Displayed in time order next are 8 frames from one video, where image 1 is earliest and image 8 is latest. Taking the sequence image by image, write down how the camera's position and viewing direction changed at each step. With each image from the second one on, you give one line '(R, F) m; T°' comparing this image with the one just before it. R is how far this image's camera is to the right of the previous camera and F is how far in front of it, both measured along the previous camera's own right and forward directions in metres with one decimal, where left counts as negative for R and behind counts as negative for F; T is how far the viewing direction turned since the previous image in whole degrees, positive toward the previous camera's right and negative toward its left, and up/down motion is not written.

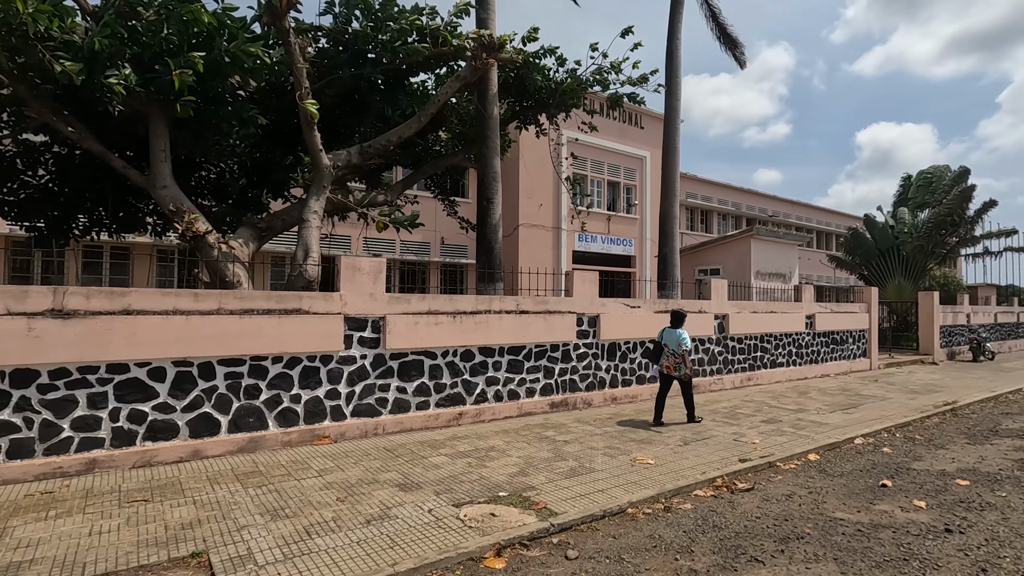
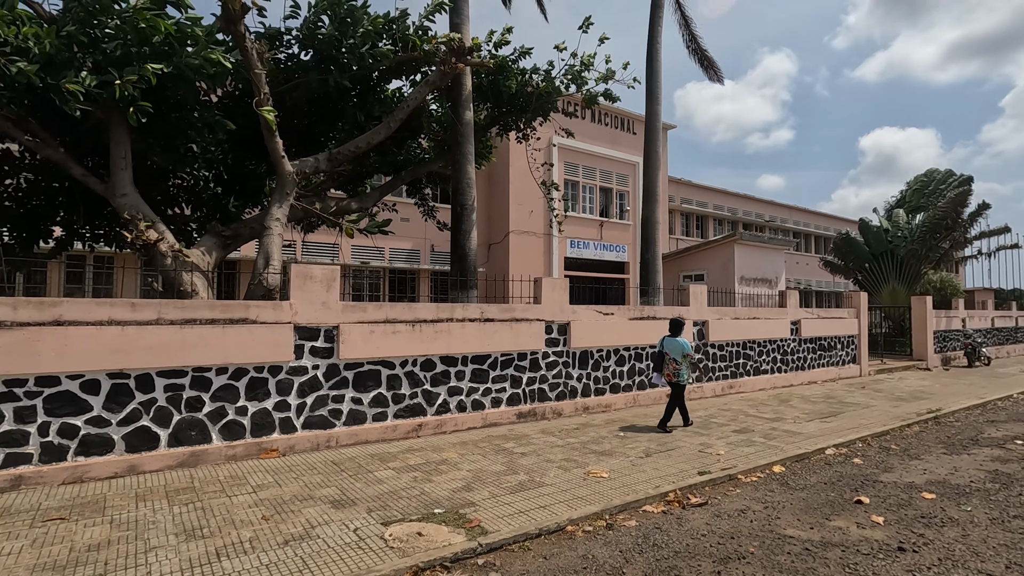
(+0.5, +0.2) m; 0°
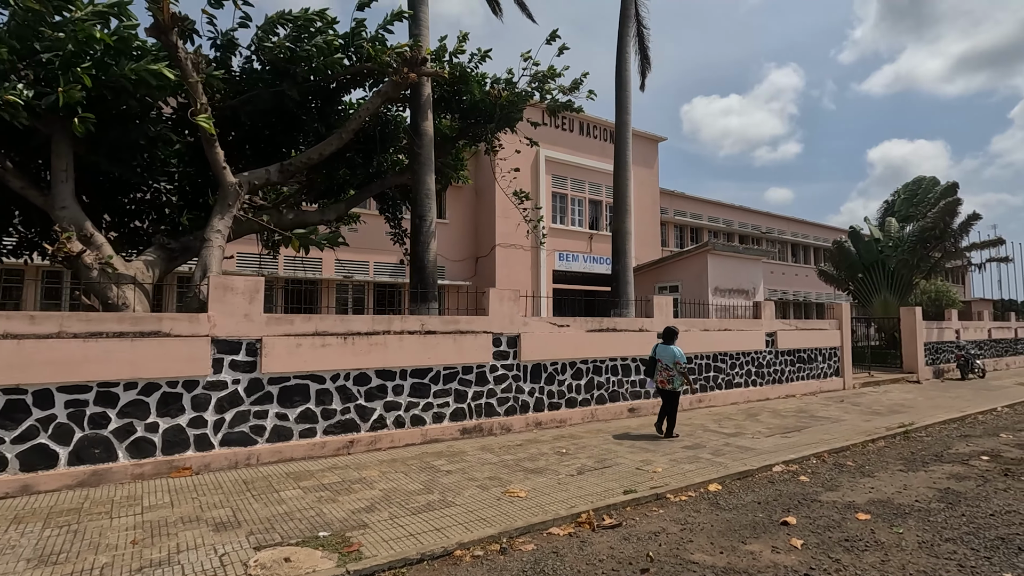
(+0.9, +0.2) m; -1°
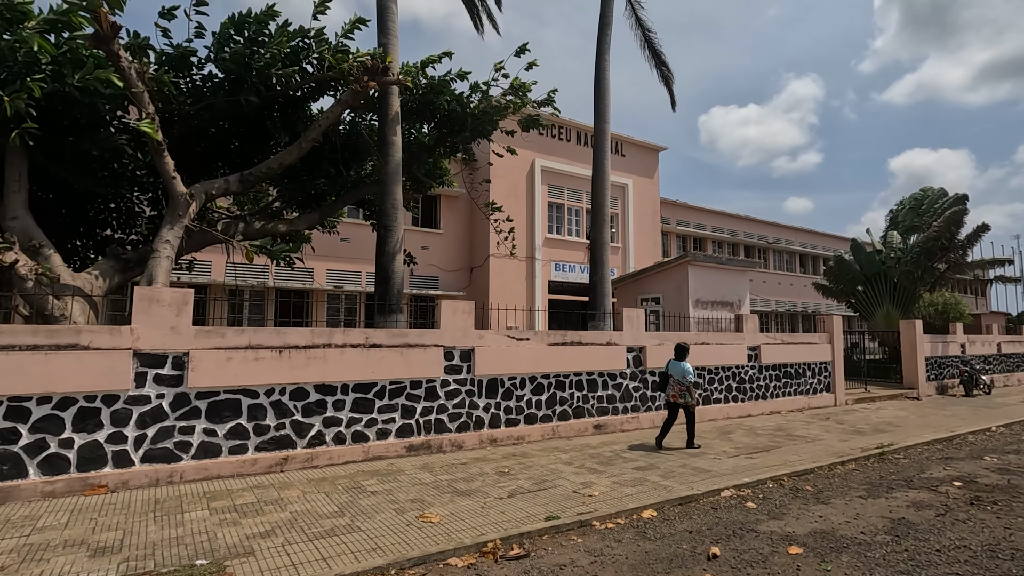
(+0.8, +0.2) m; -2°
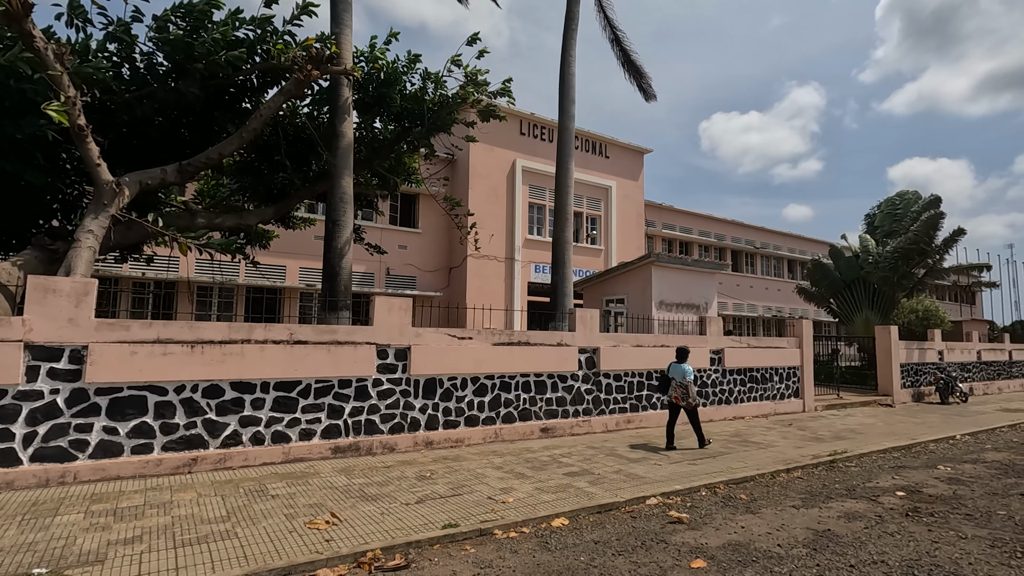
(+0.8, +0.3) m; 0°
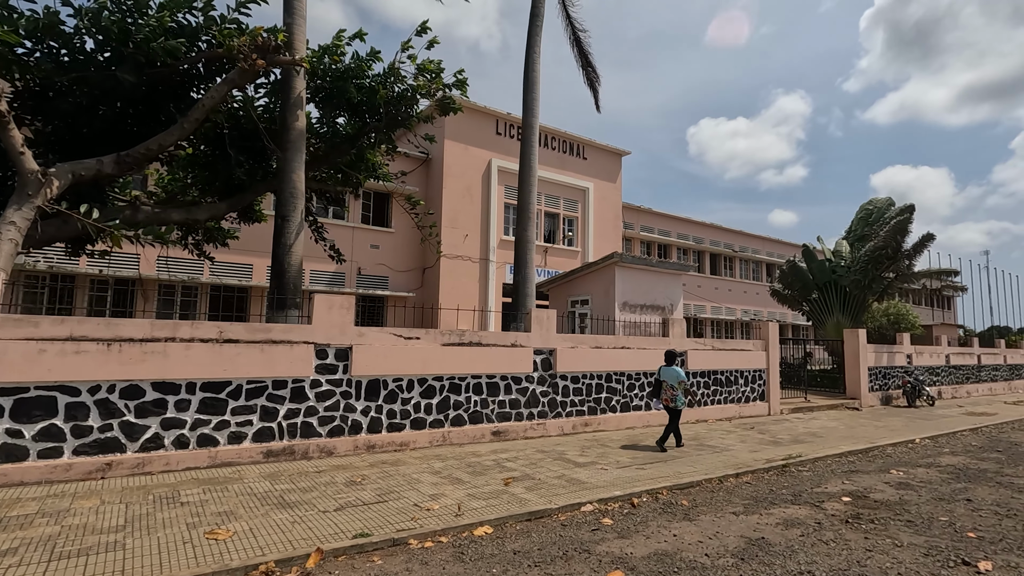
(+0.5, +0.2) m; +1°
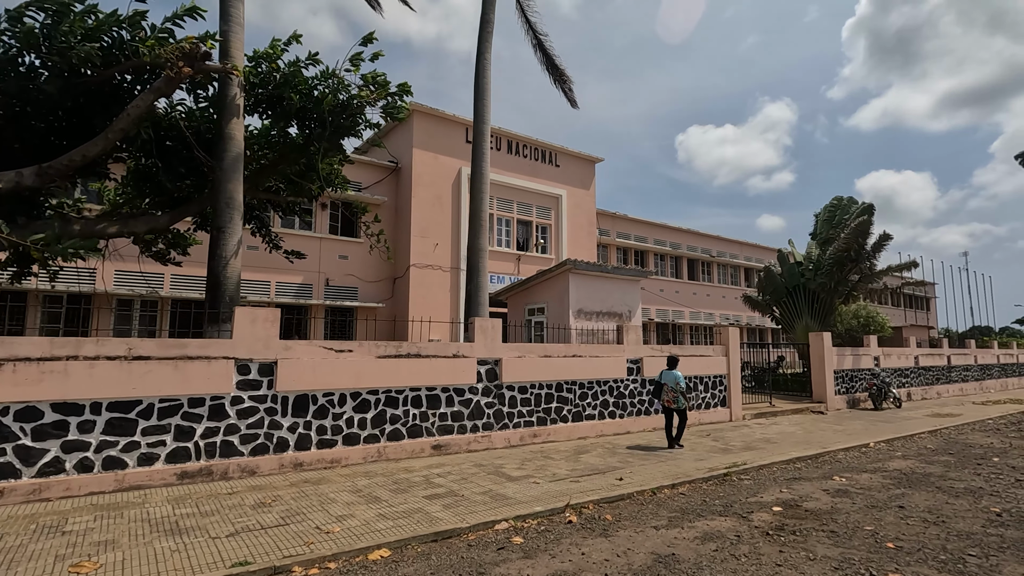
(+0.8, +0.2) m; +1°
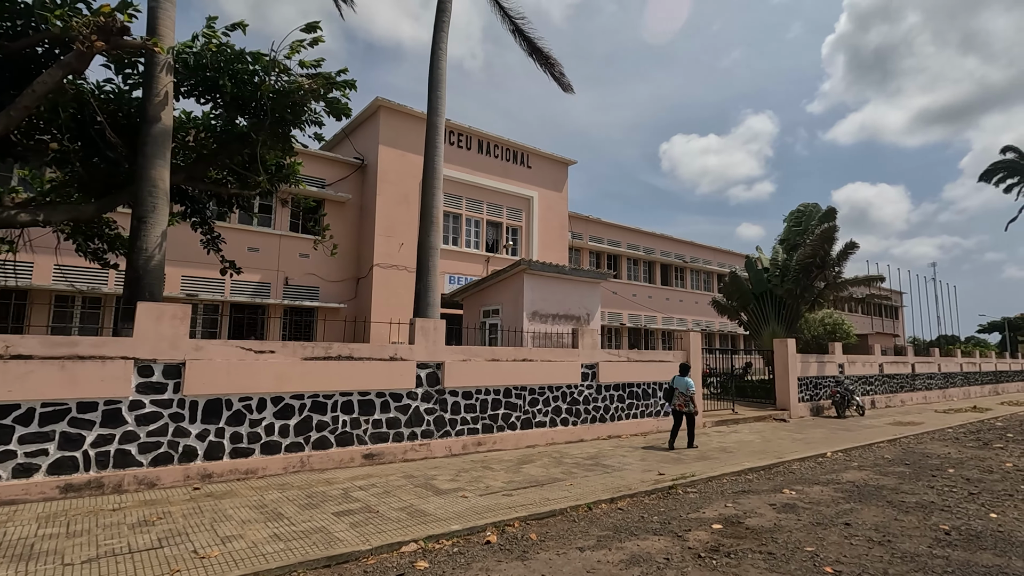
(+0.6, +0.4) m; +2°
